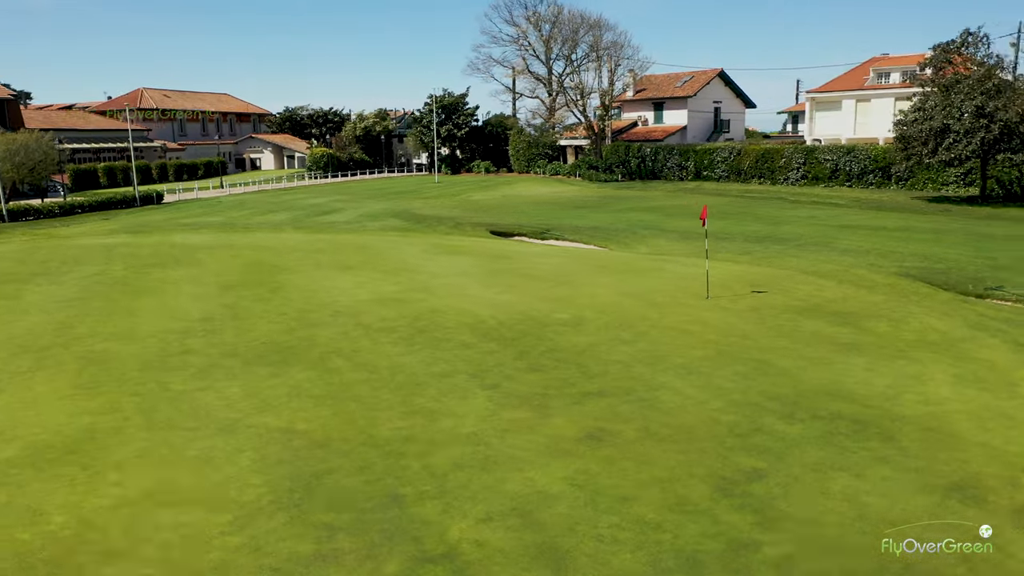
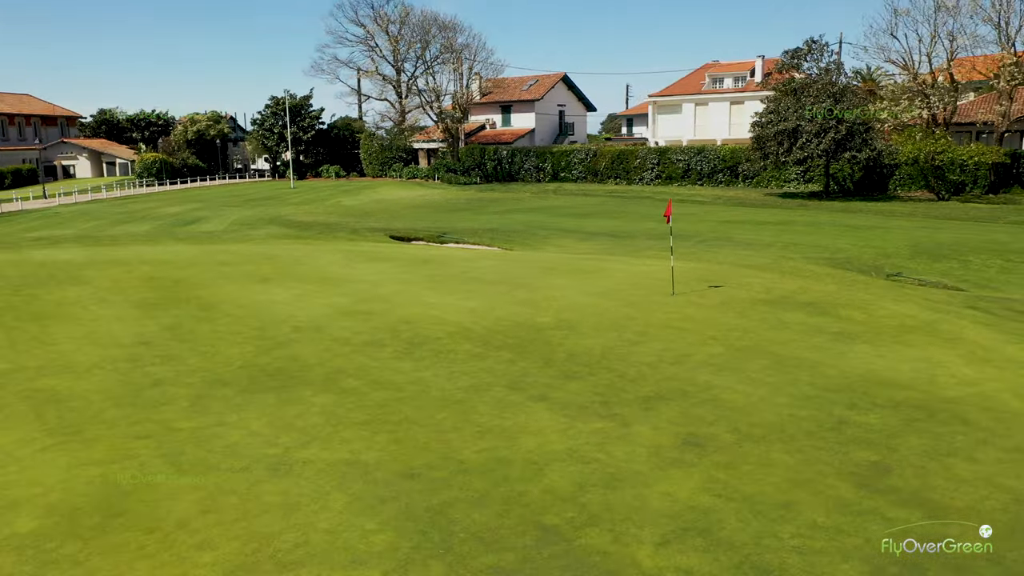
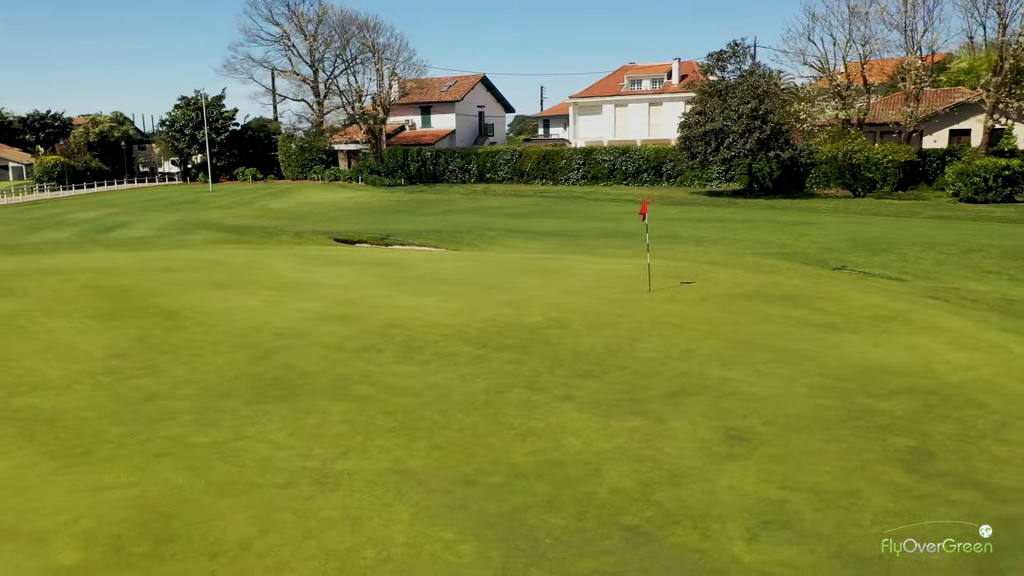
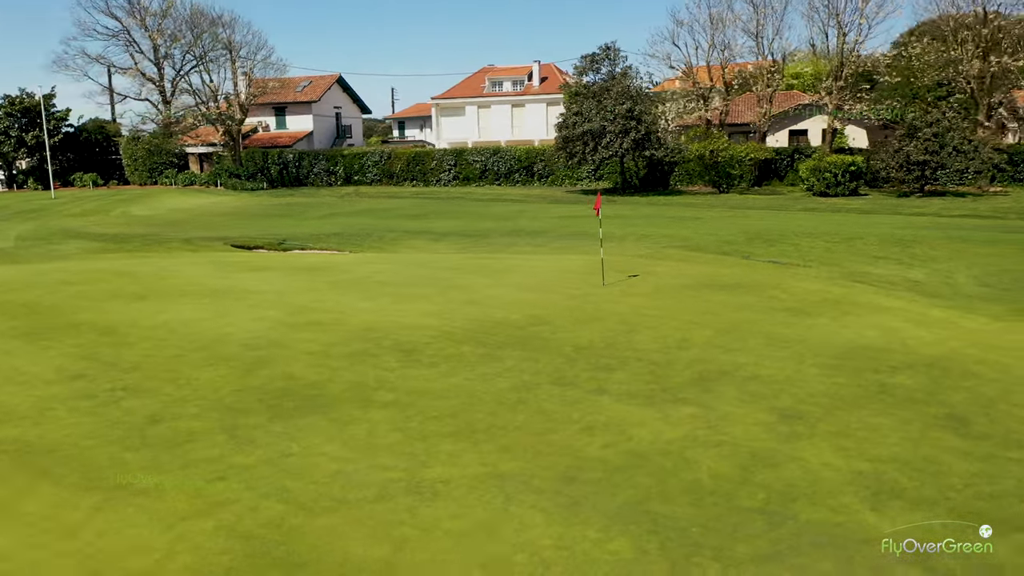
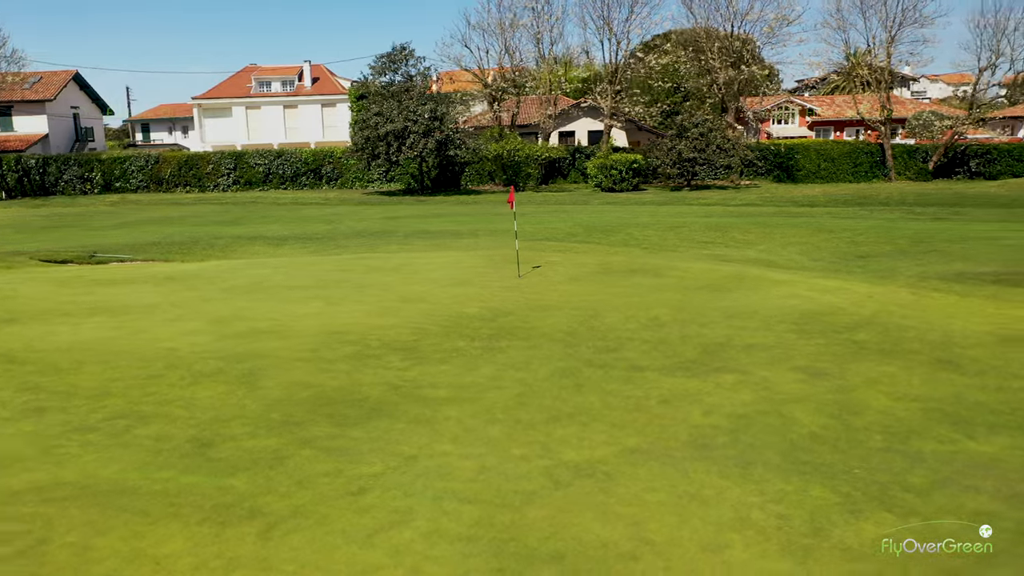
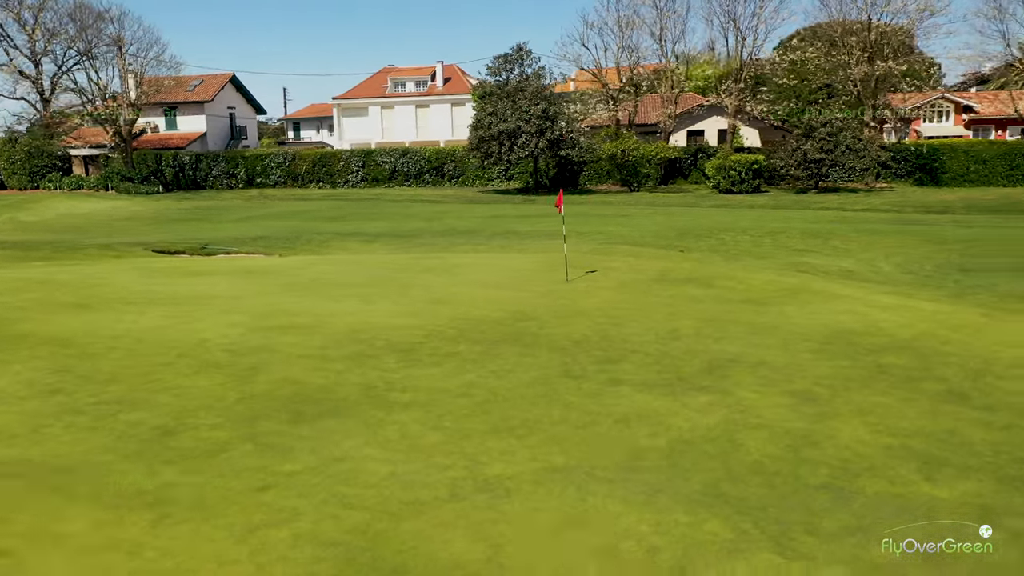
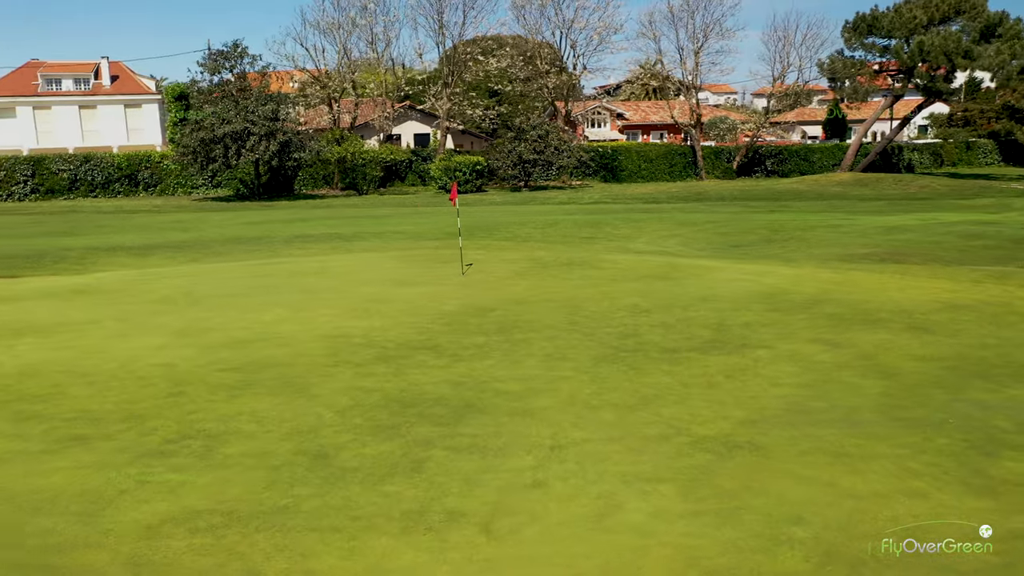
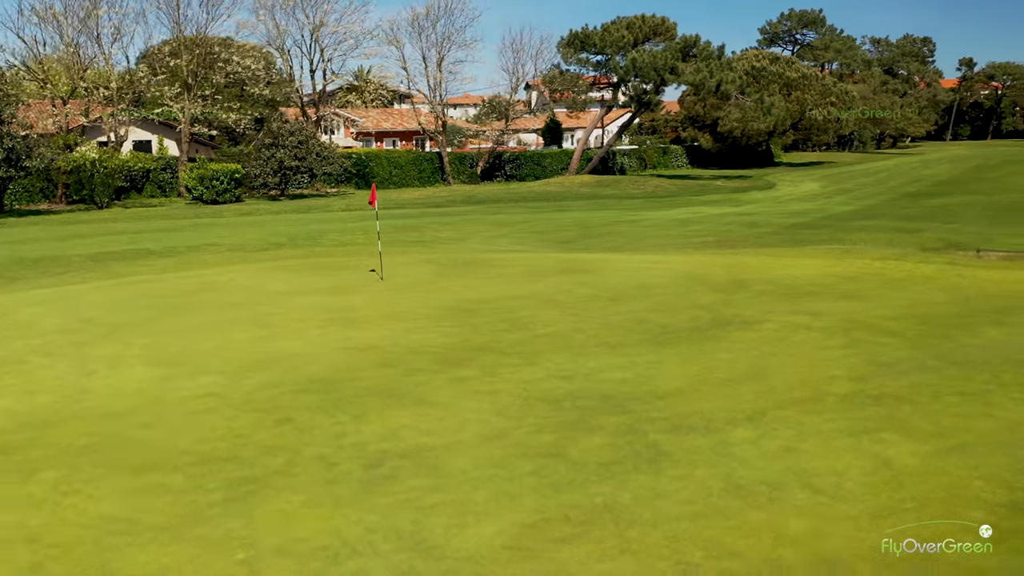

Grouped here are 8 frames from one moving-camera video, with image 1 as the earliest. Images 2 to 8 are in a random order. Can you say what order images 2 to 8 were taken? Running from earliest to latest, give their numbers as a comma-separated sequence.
2, 3, 4, 6, 5, 7, 8
